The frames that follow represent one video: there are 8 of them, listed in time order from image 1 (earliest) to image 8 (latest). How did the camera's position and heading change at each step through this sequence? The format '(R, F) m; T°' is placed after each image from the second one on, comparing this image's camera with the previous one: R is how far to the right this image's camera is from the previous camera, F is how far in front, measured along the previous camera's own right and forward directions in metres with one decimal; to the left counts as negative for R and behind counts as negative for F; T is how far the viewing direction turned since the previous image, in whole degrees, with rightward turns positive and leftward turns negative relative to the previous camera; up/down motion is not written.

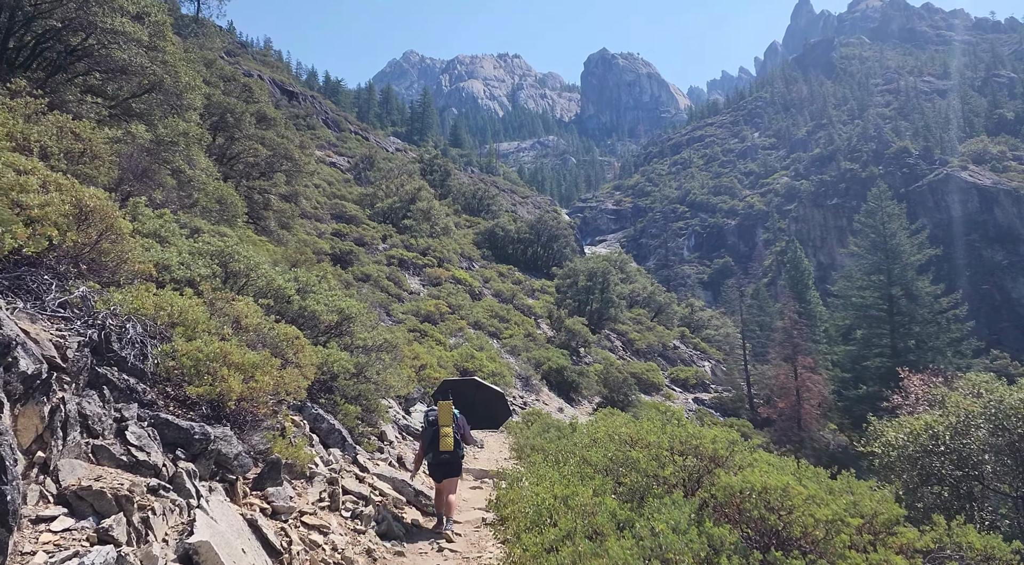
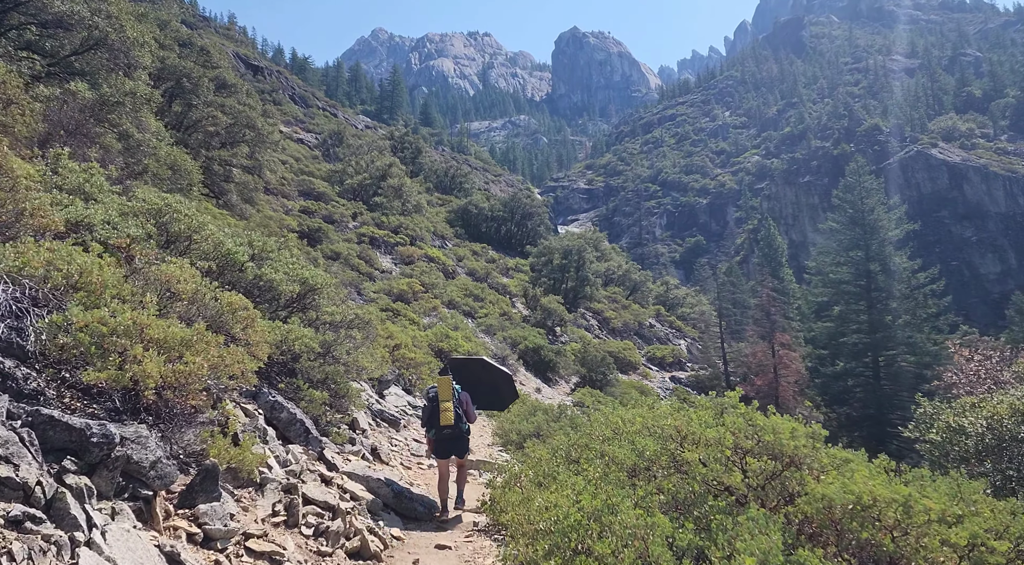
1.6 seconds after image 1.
(-0.2, +1.1) m; +2°
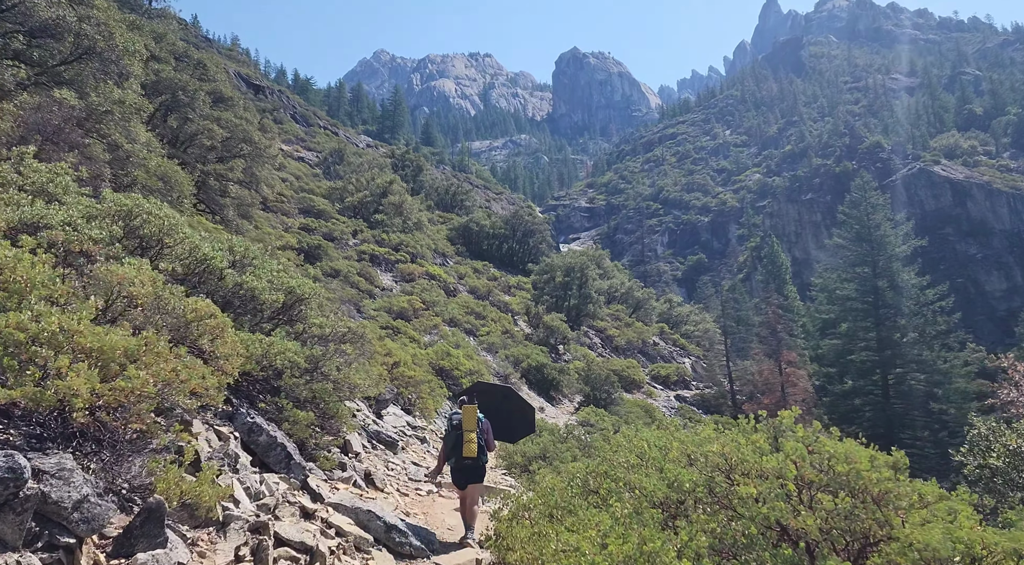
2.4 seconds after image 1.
(0.0, +0.6) m; 0°
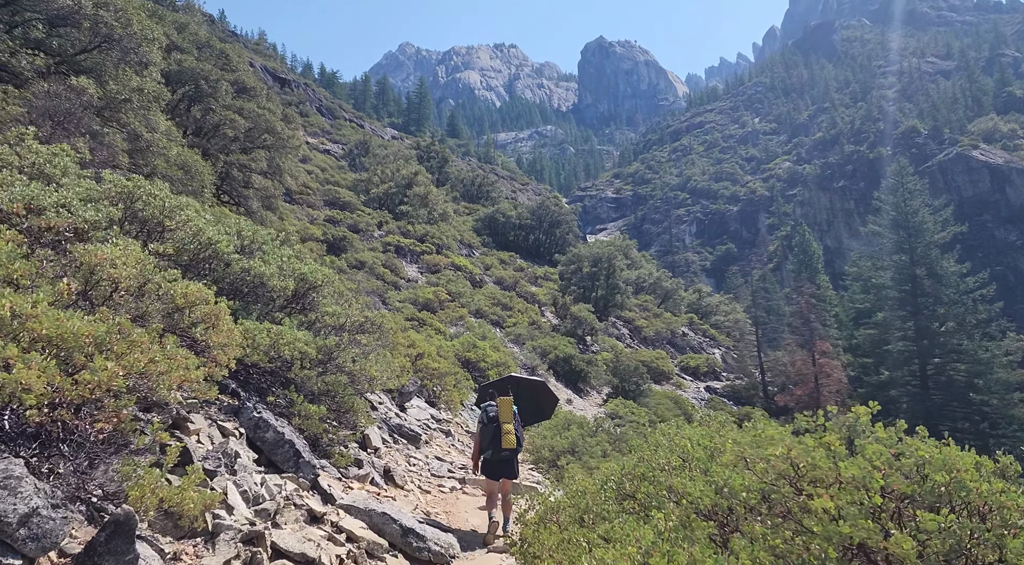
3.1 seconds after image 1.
(0.0, +0.4) m; -2°
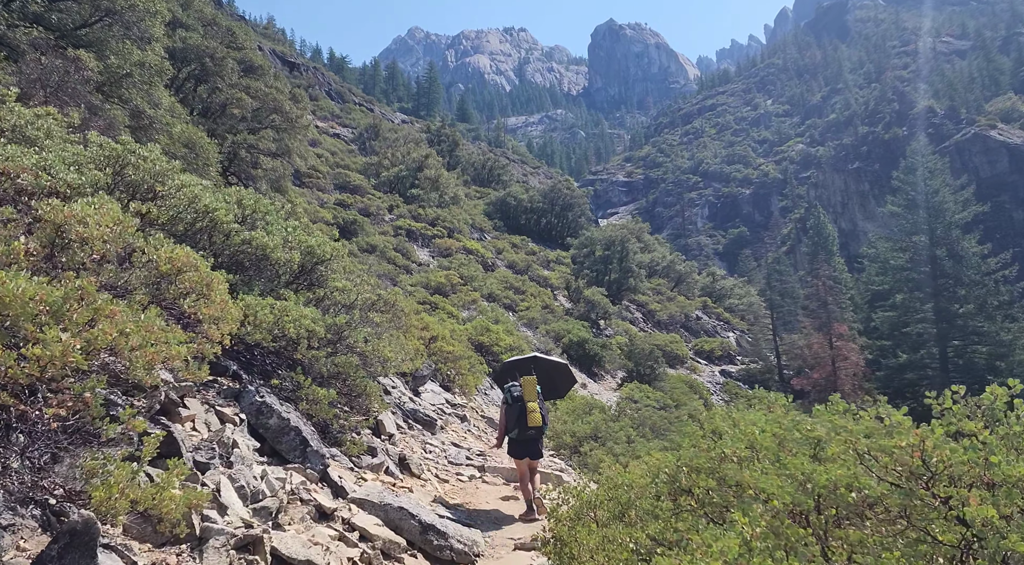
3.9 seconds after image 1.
(-0.1, +0.5) m; -1°
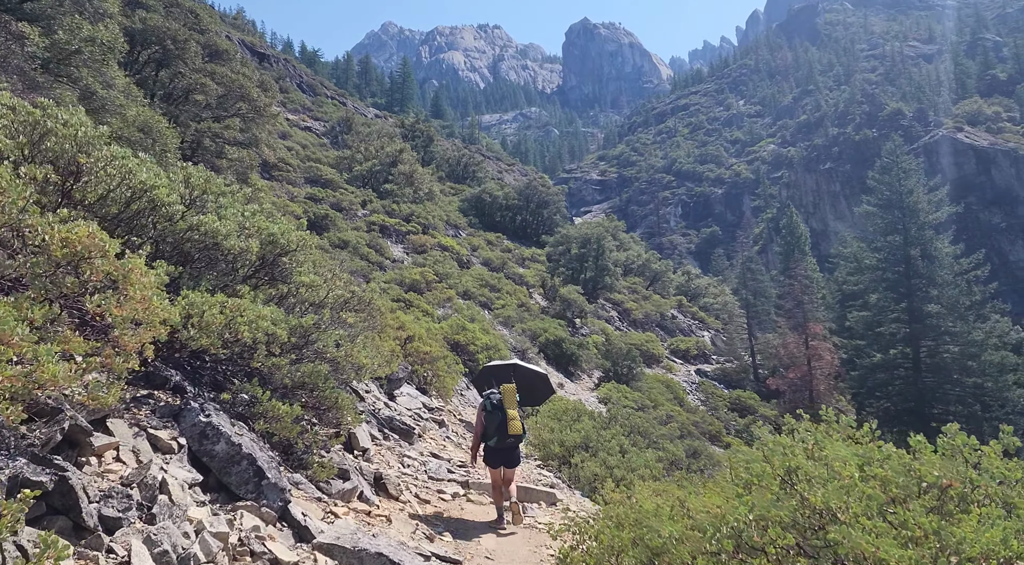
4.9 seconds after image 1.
(-0.1, +0.8) m; +2°
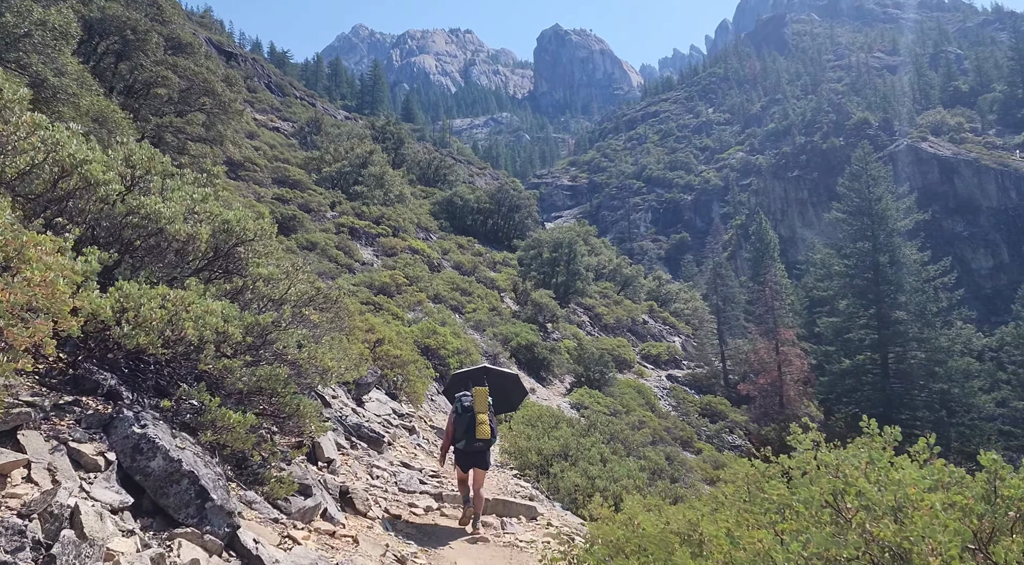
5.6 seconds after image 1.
(-0.1, +0.4) m; +2°
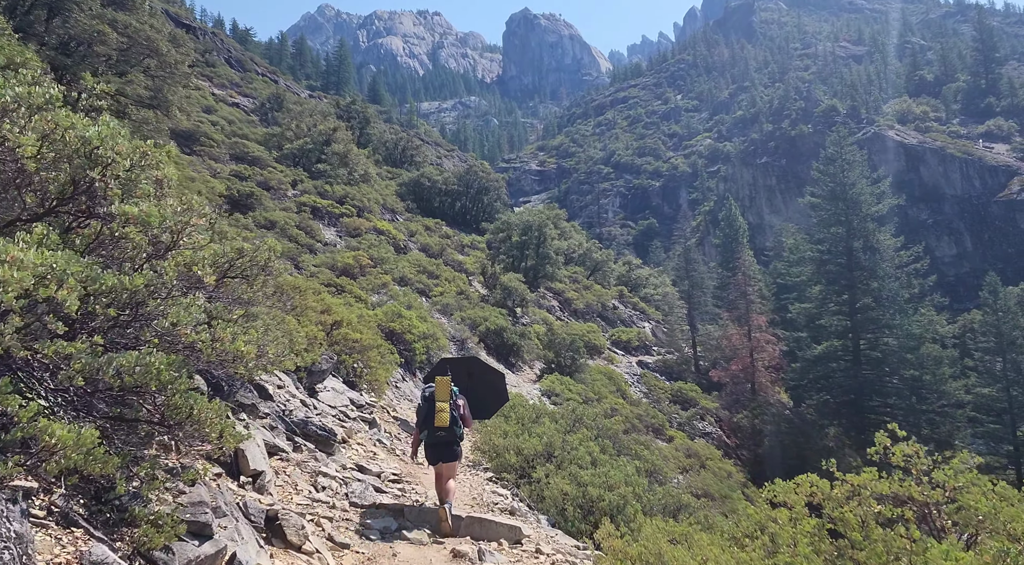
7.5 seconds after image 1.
(-0.1, +1.2) m; +2°
